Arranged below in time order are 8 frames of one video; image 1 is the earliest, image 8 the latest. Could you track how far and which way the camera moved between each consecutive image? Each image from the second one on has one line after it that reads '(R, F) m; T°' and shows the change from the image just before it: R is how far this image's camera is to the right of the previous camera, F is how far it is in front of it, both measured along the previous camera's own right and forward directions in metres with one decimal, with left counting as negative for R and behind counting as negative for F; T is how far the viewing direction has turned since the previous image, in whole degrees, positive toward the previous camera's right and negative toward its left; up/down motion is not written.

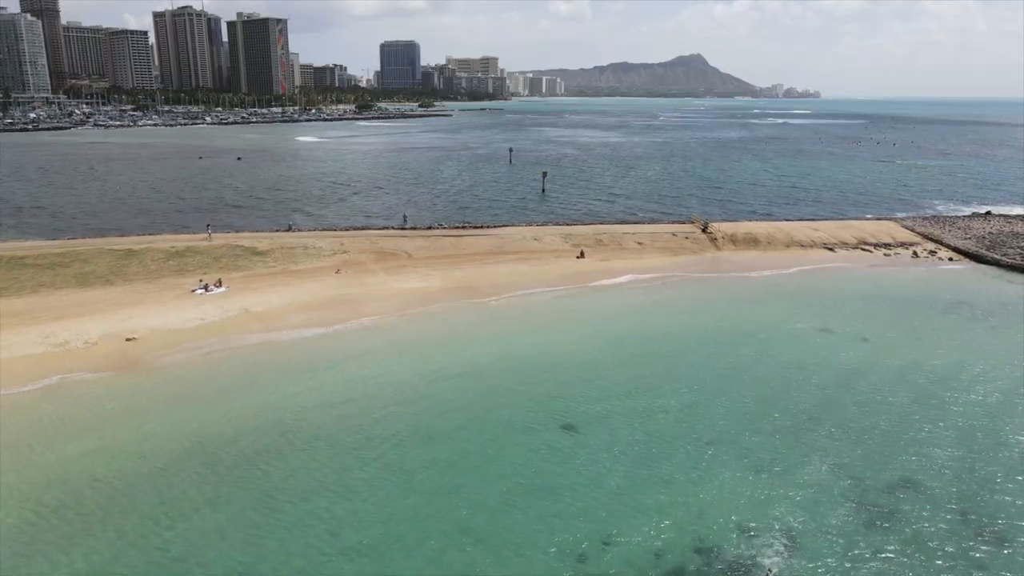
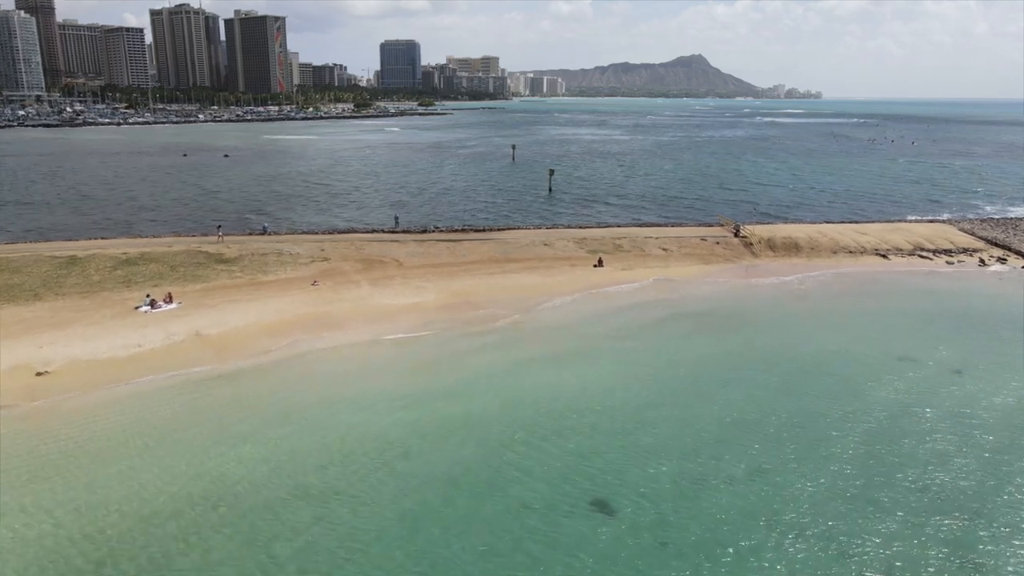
(-0.2, +4.4) m; 0°
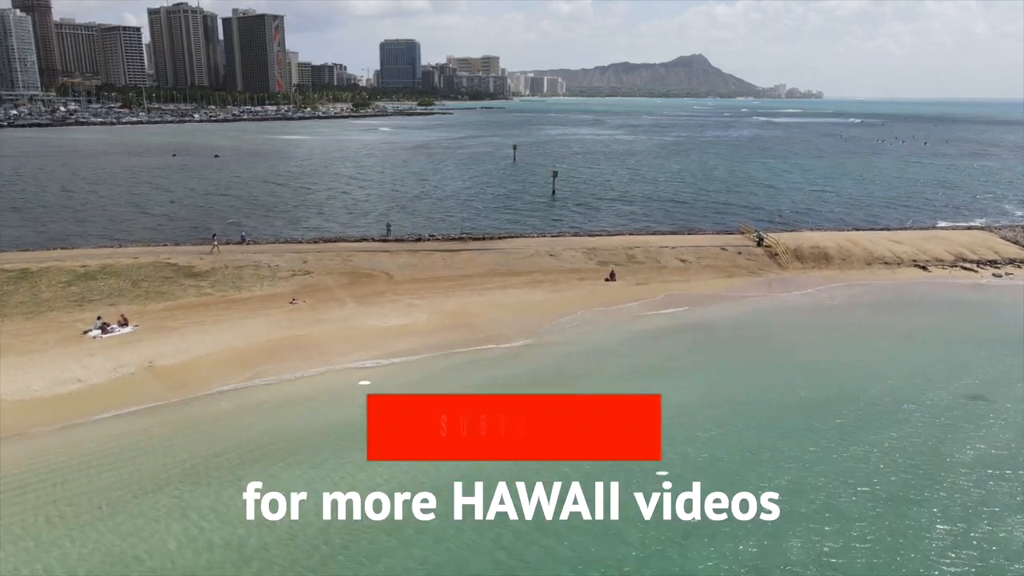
(-0.1, +2.8) m; 0°
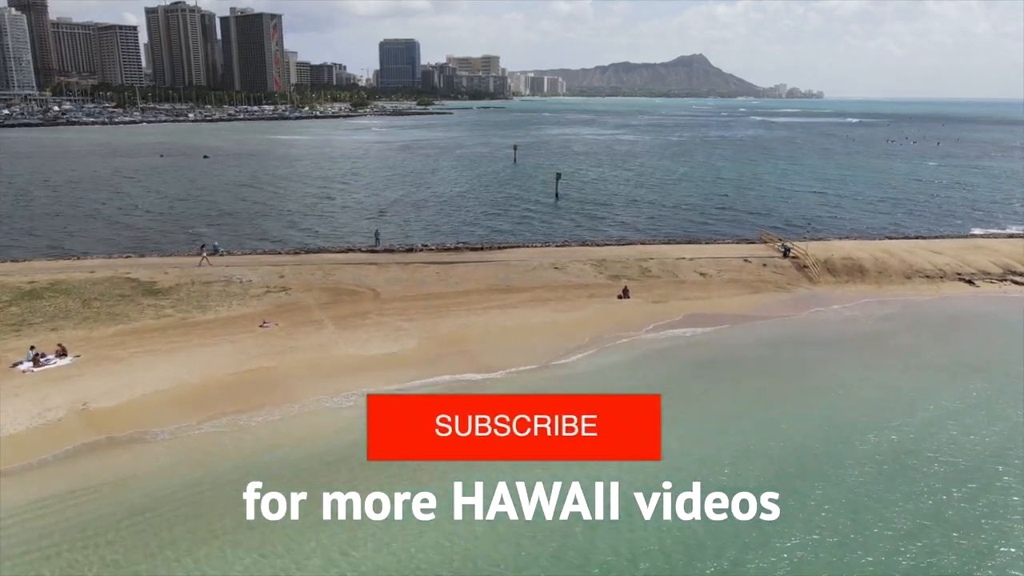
(0.0, +2.7) m; 0°
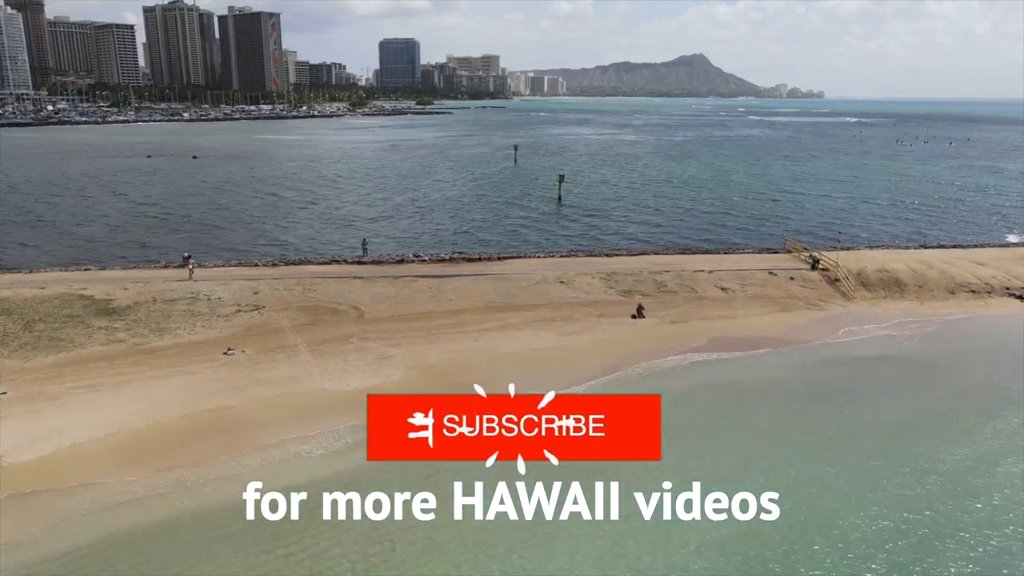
(0.0, +2.5) m; 0°
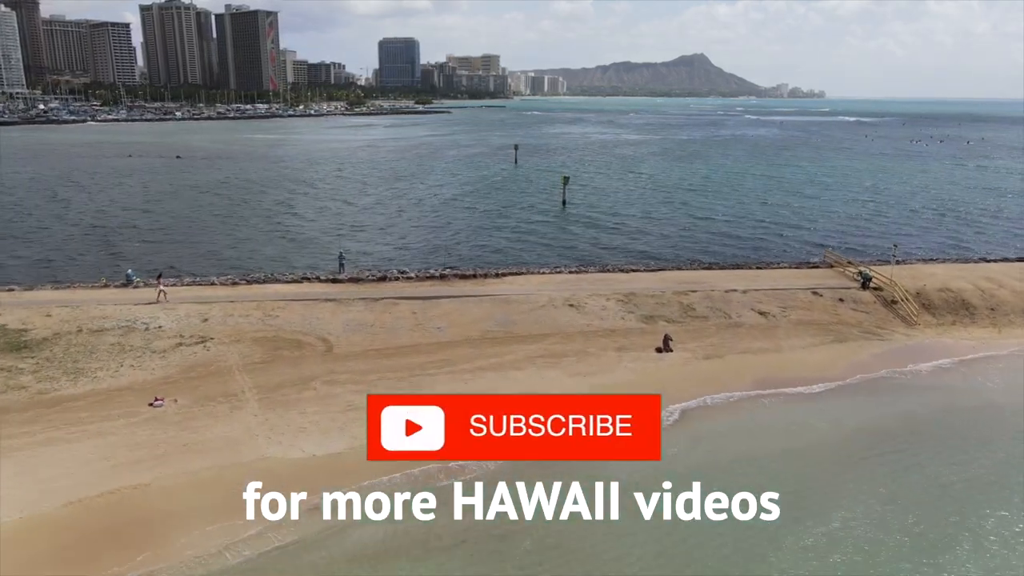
(0.0, +3.5) m; 0°
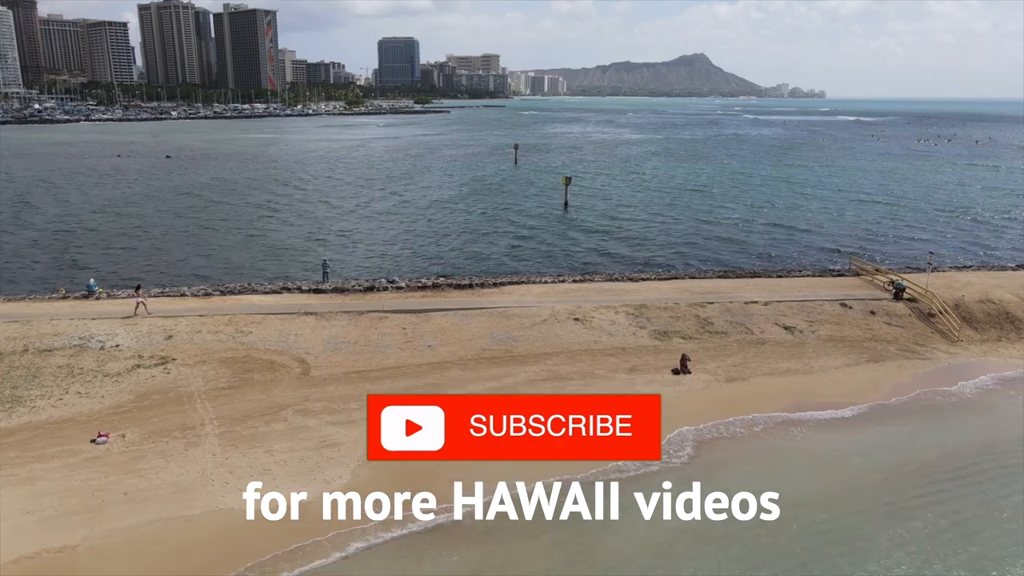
(0.0, +1.8) m; 0°
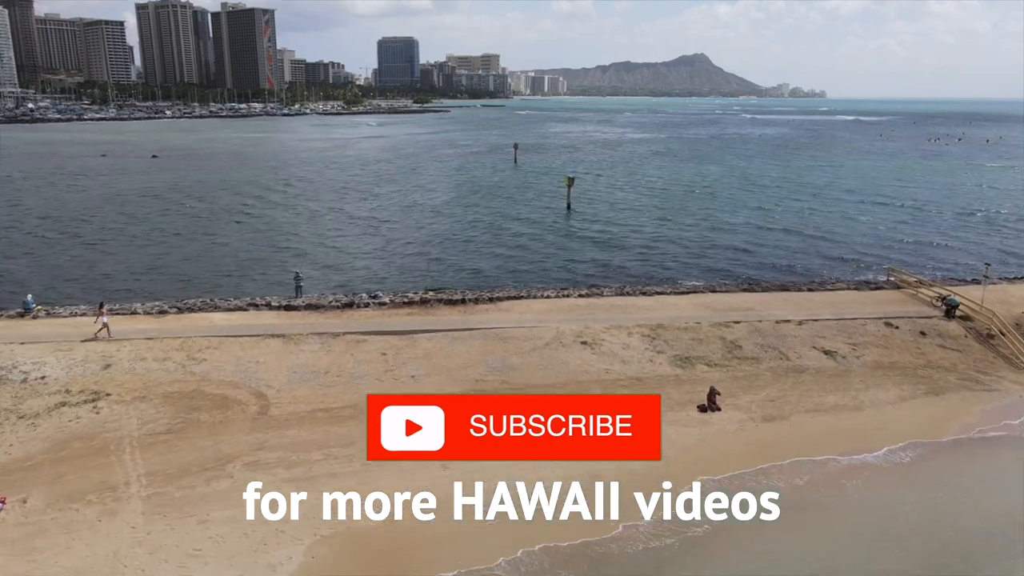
(0.0, +2.3) m; 0°
